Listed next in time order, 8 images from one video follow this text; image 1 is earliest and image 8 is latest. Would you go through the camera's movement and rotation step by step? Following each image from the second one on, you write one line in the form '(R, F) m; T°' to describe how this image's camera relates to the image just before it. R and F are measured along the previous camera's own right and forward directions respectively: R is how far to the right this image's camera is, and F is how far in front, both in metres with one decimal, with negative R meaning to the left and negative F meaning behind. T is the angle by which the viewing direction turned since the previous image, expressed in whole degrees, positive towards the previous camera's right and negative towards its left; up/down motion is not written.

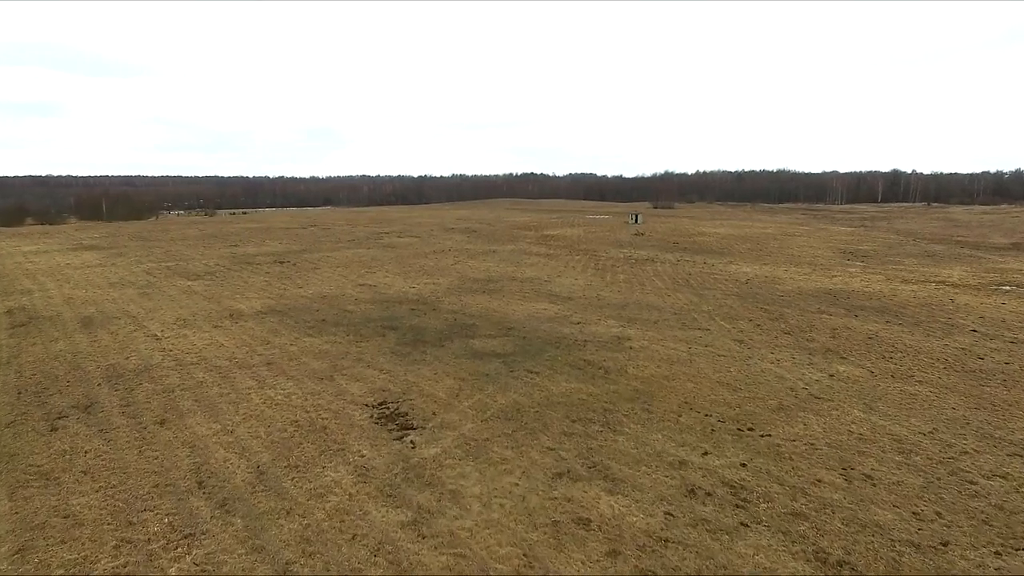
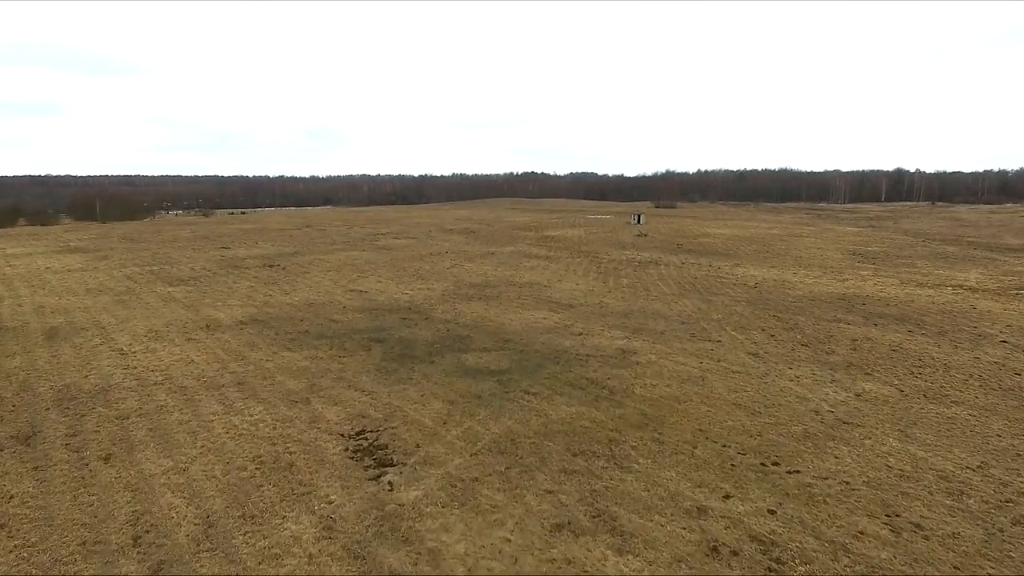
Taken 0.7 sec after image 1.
(+0.1, +1.1) m; 0°
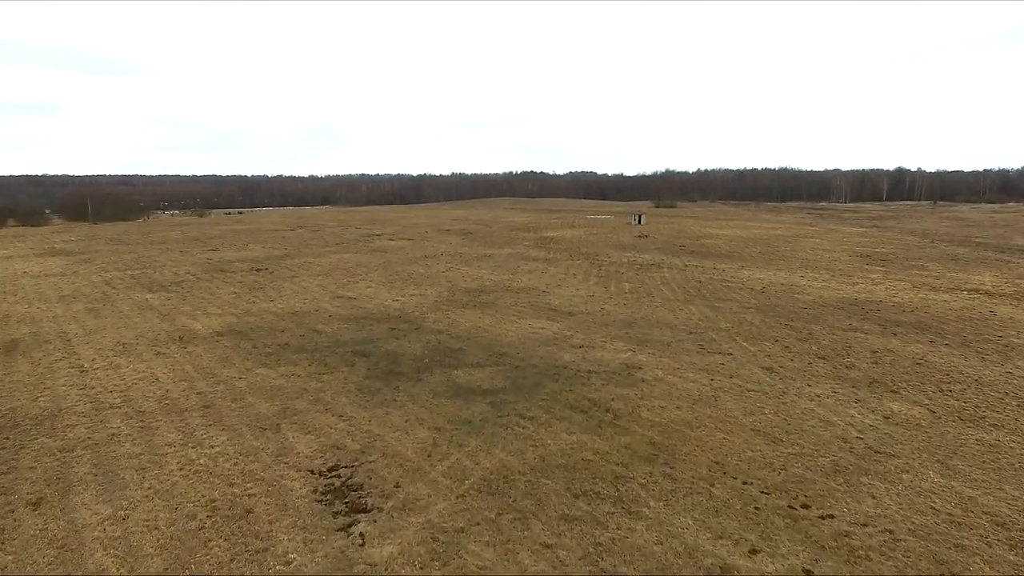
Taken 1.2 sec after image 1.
(+0.1, +1.1) m; 0°
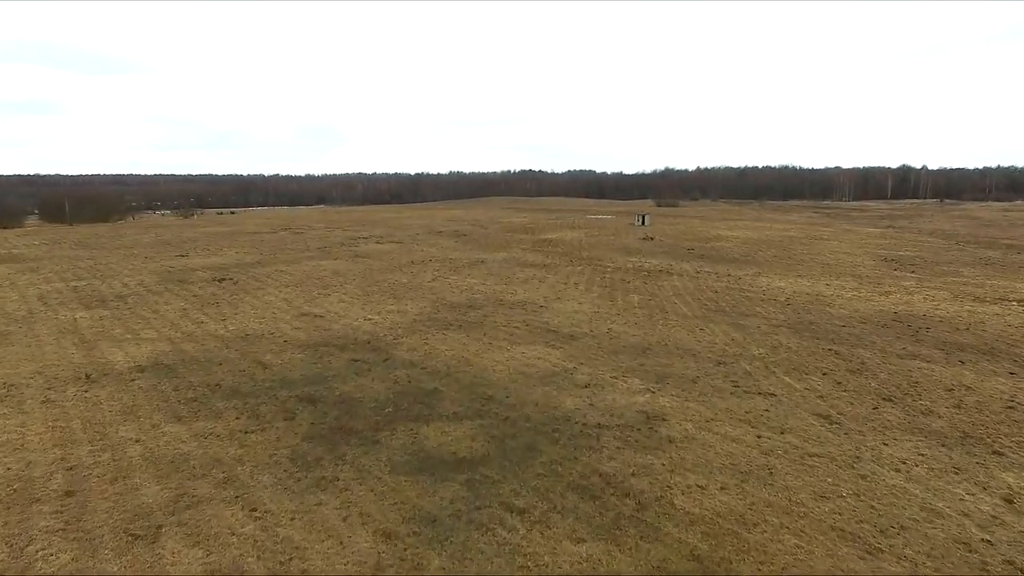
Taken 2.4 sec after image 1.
(+0.2, +2.8) m; 0°
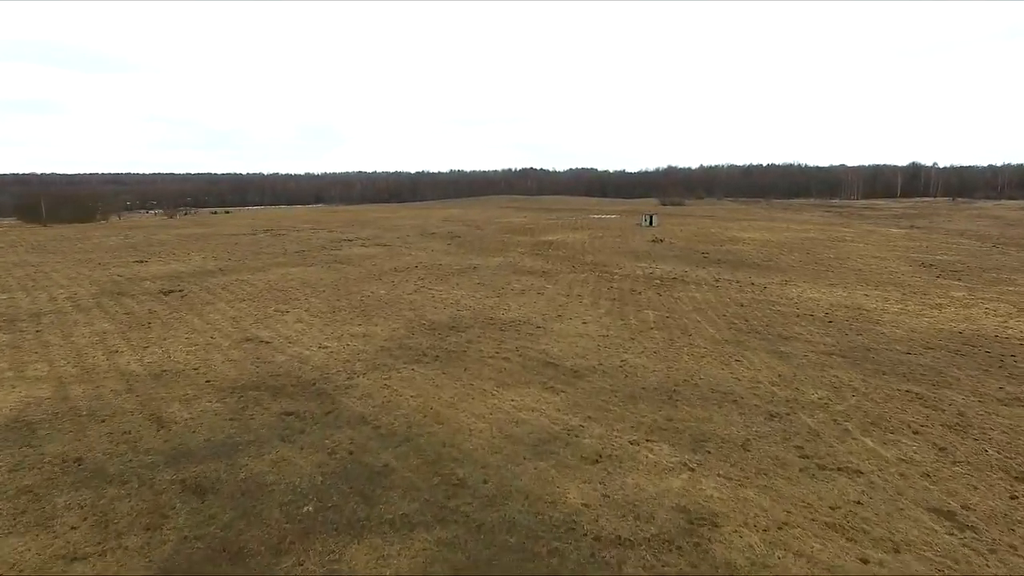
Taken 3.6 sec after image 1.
(+0.3, +3.3) m; 0°
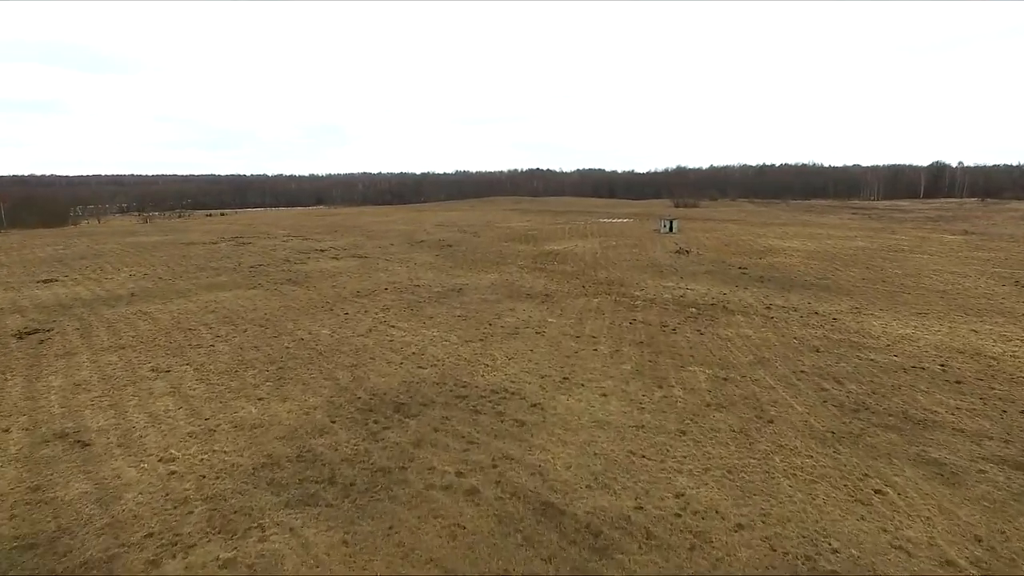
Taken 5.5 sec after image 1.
(+0.4, +5.7) m; -1°
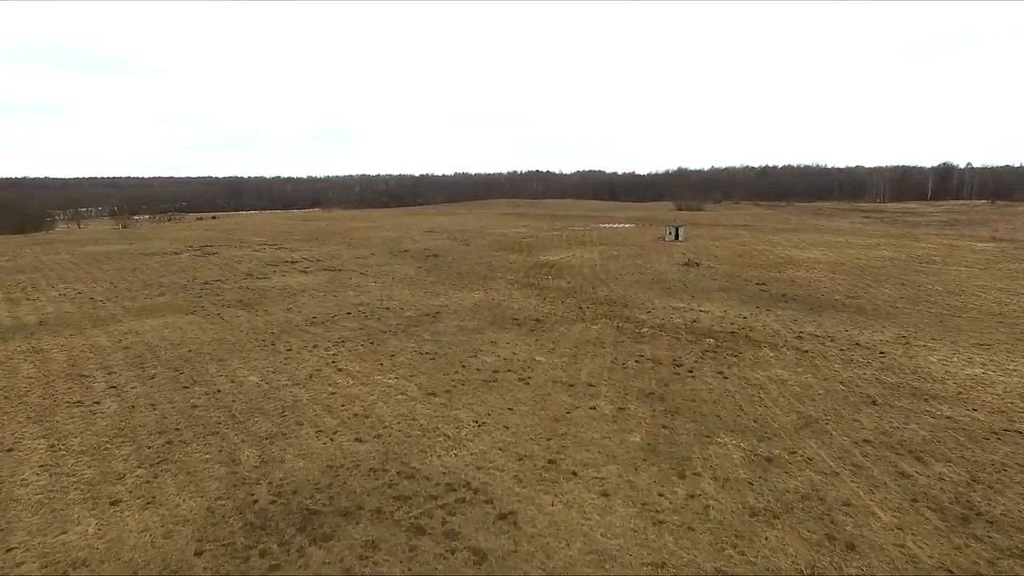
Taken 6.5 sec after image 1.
(+0.5, +3.2) m; 0°
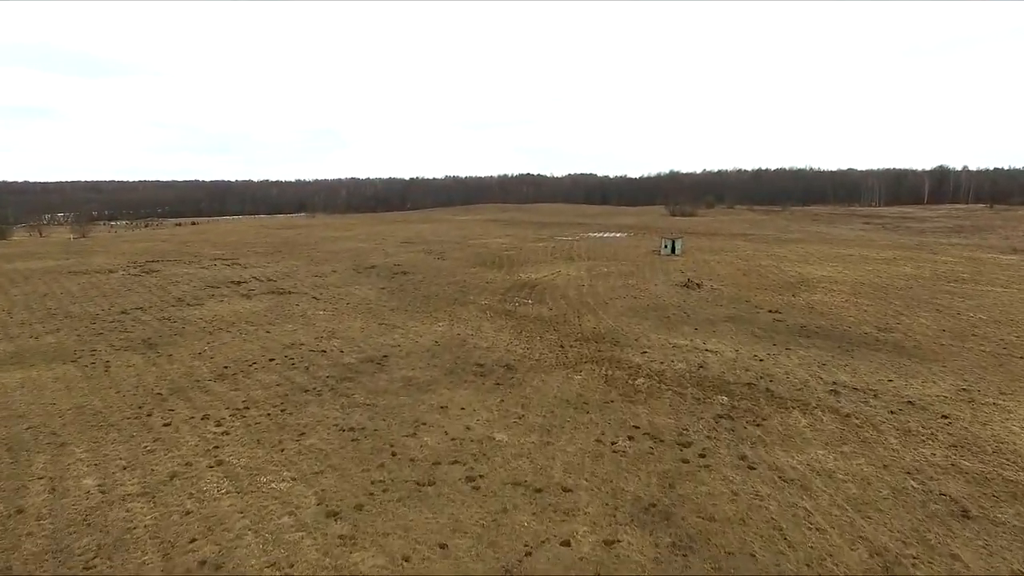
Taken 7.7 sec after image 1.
(+0.7, +3.6) m; +1°
